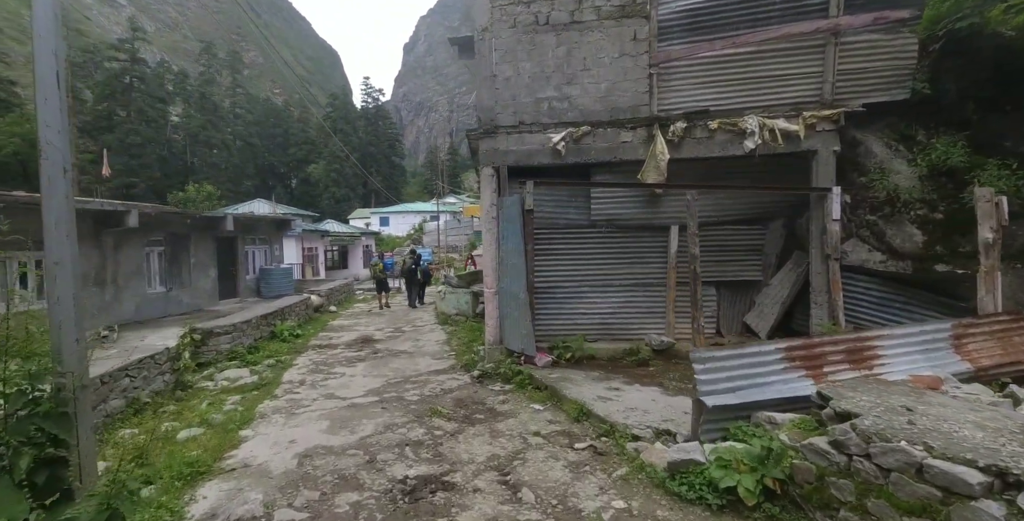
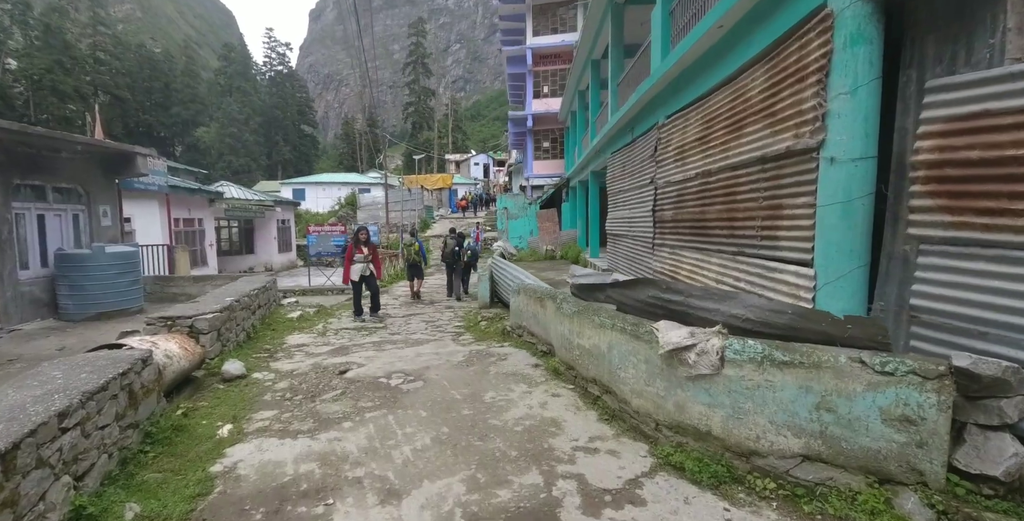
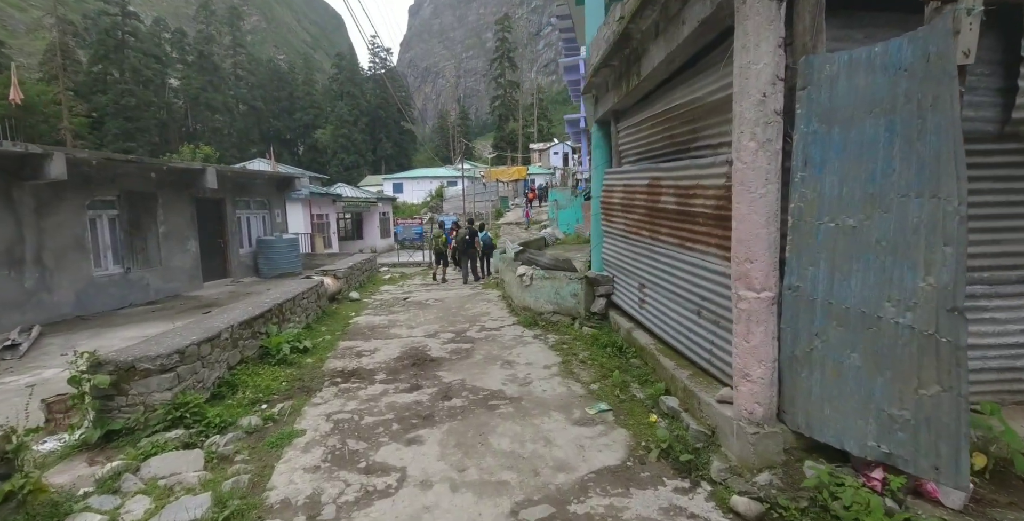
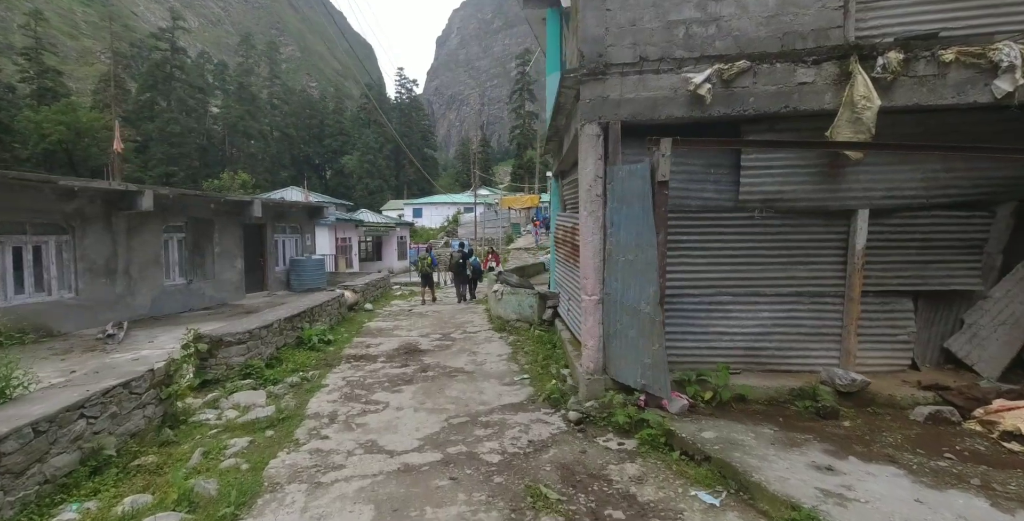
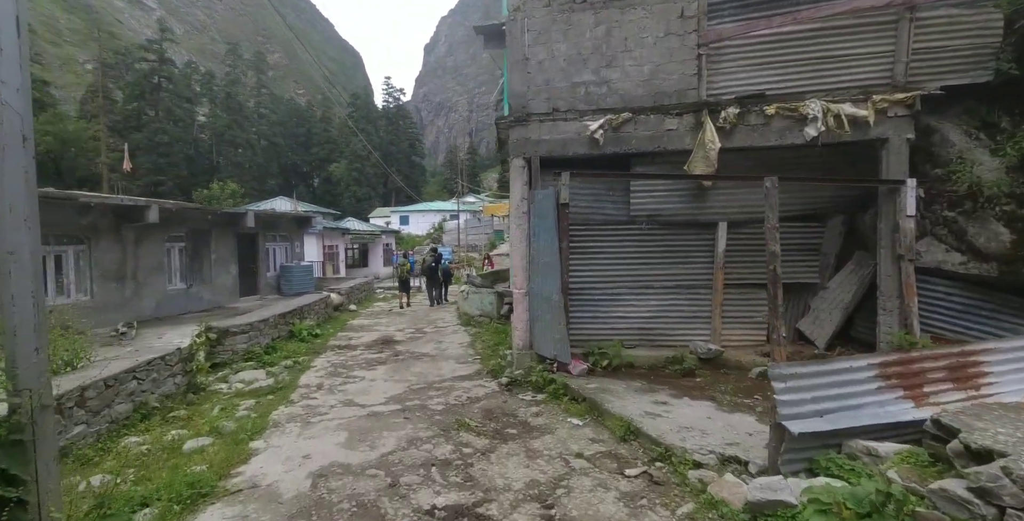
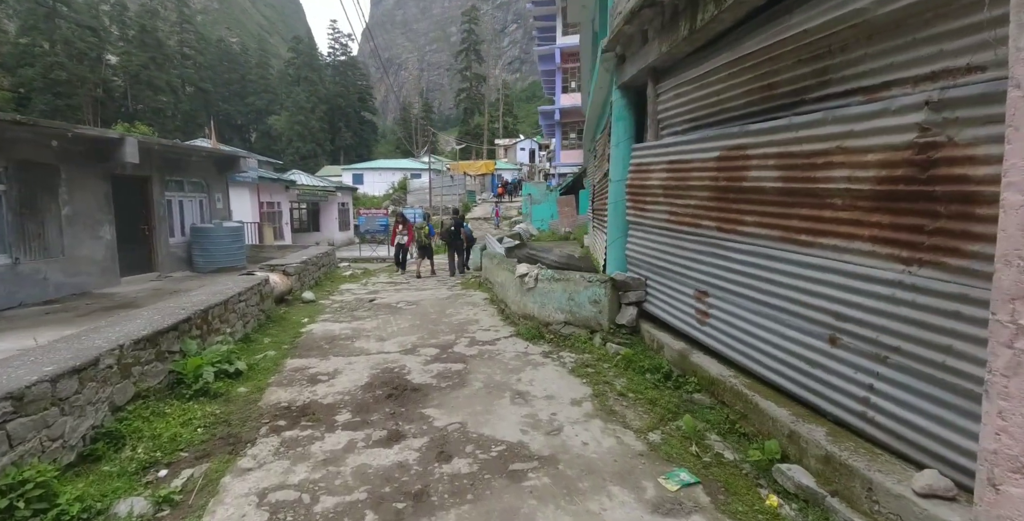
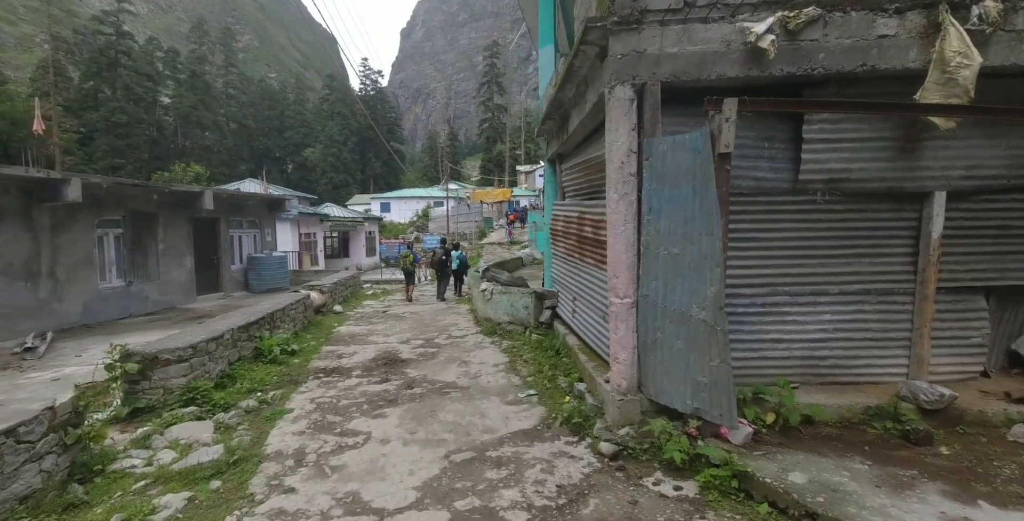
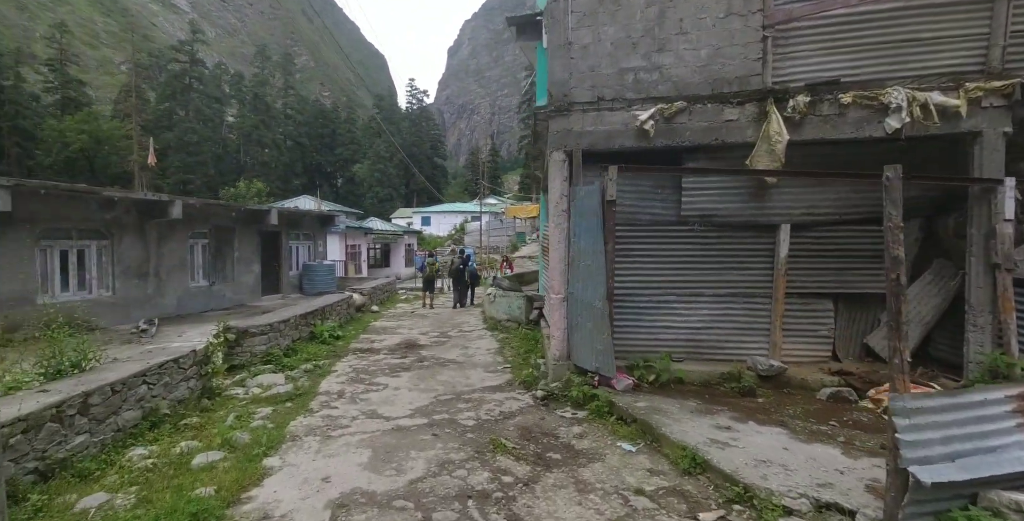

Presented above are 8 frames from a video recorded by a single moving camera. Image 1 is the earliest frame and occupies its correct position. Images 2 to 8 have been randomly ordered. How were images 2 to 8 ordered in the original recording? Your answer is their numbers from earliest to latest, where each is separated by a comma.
5, 8, 4, 7, 3, 6, 2
